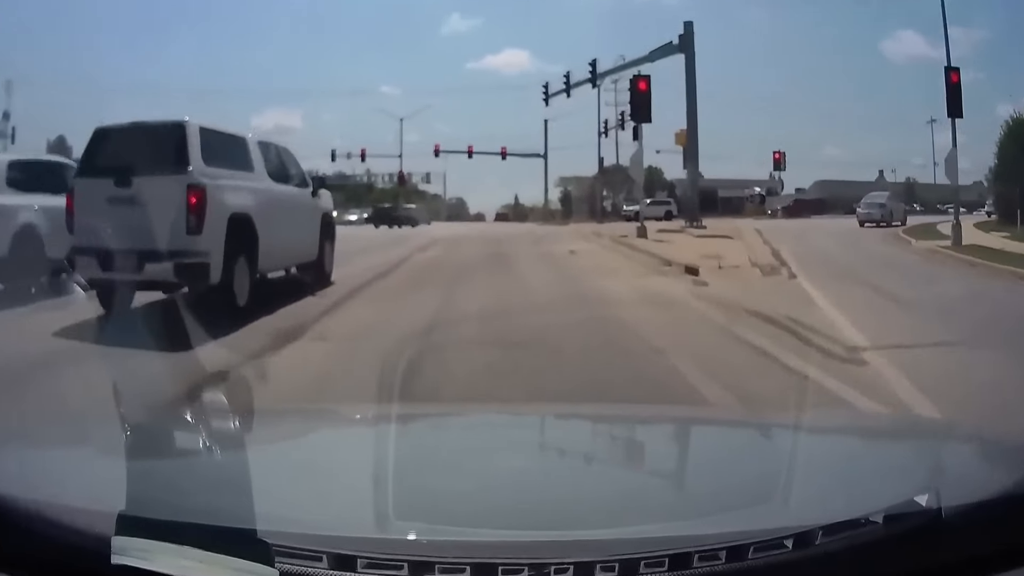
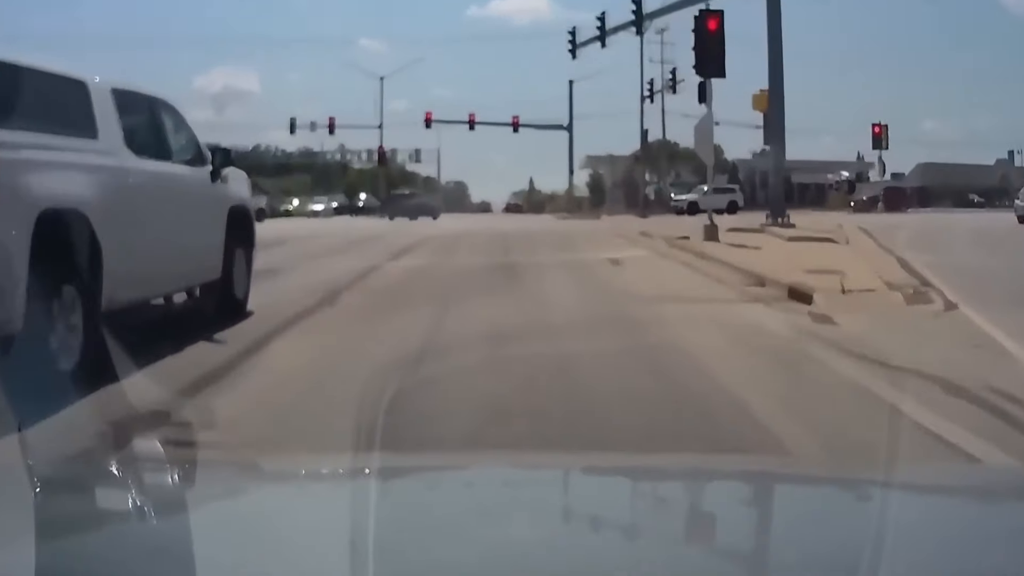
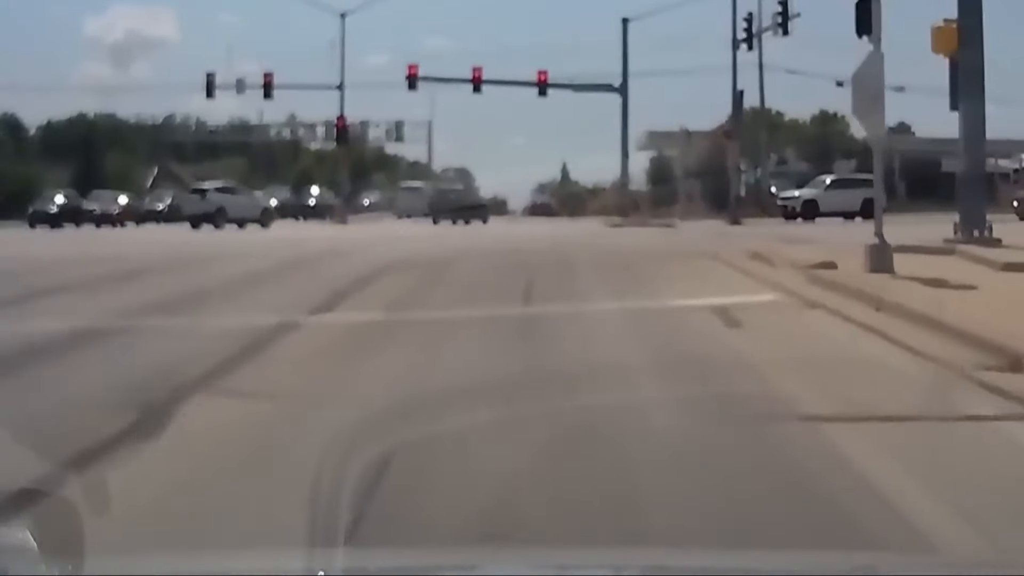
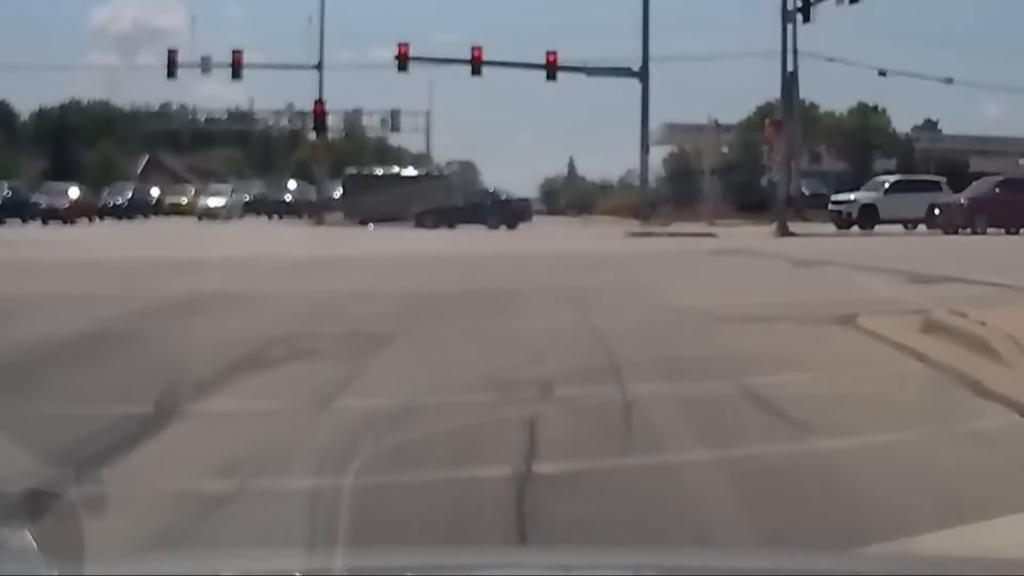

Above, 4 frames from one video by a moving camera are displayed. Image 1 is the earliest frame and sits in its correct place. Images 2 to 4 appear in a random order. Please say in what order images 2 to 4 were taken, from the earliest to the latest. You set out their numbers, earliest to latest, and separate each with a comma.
2, 3, 4
